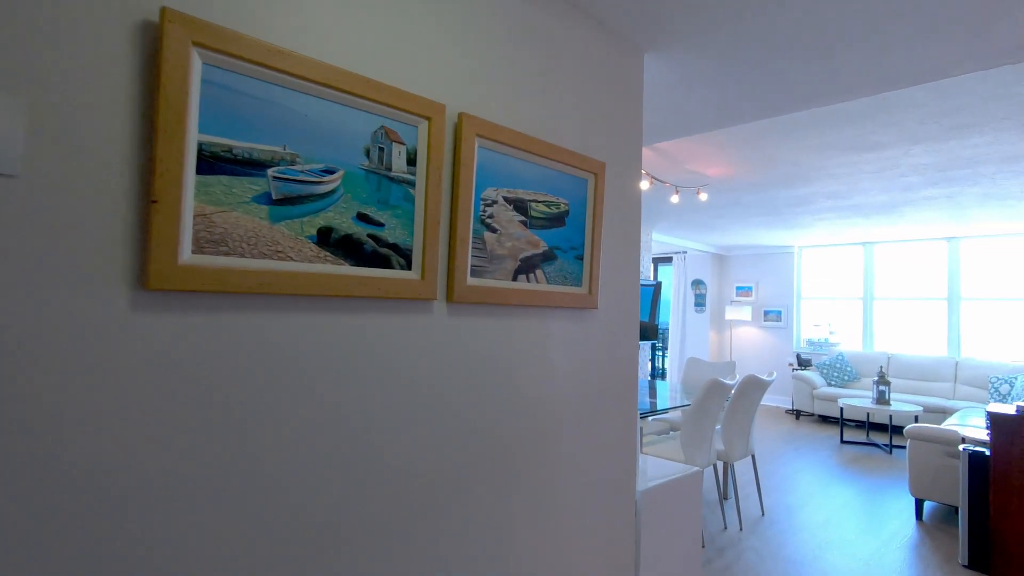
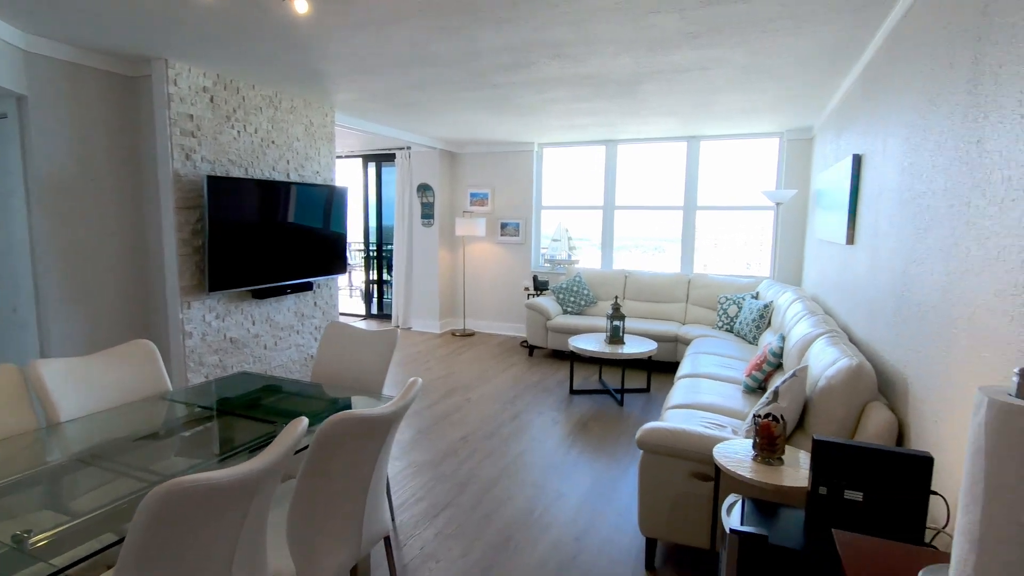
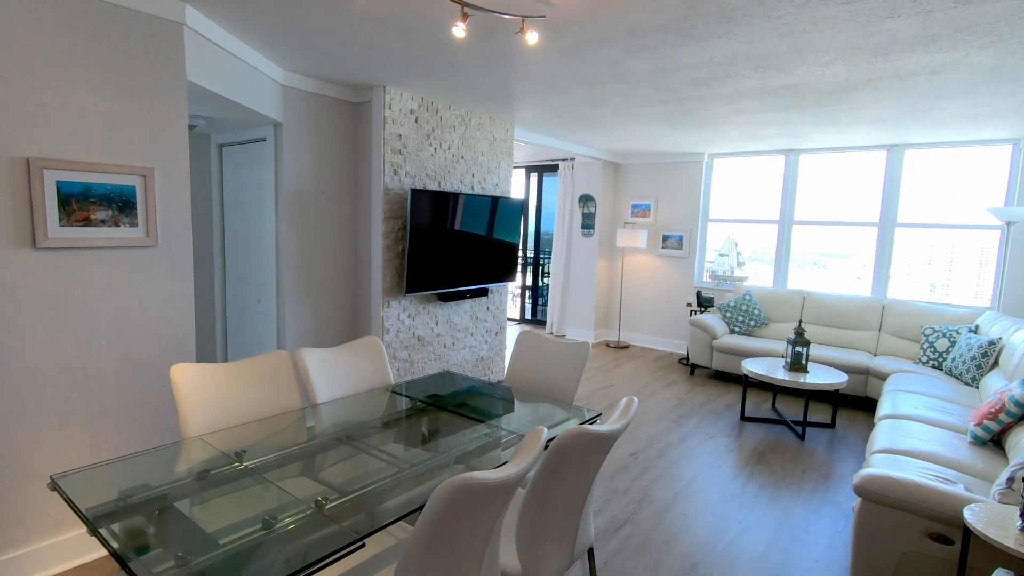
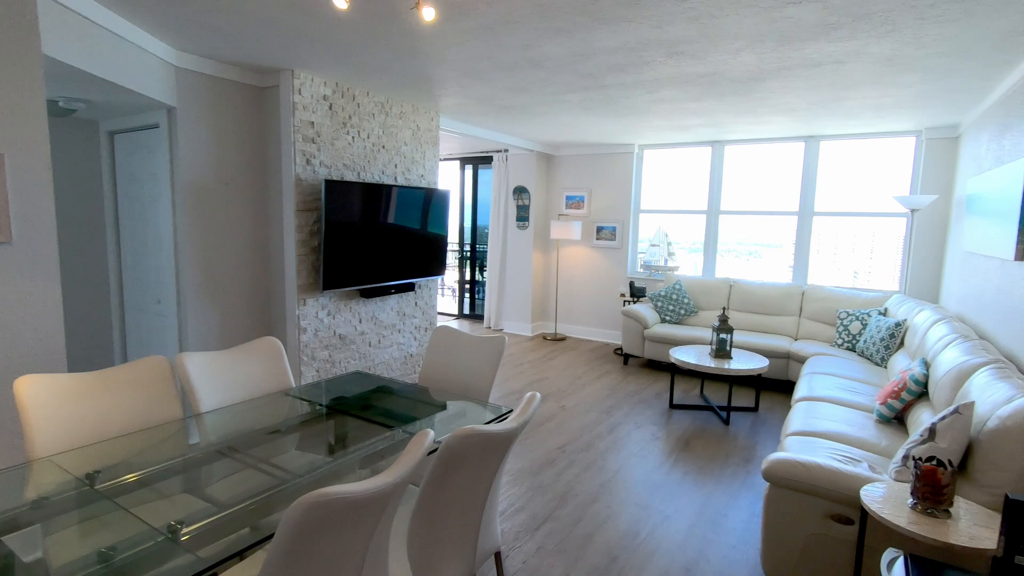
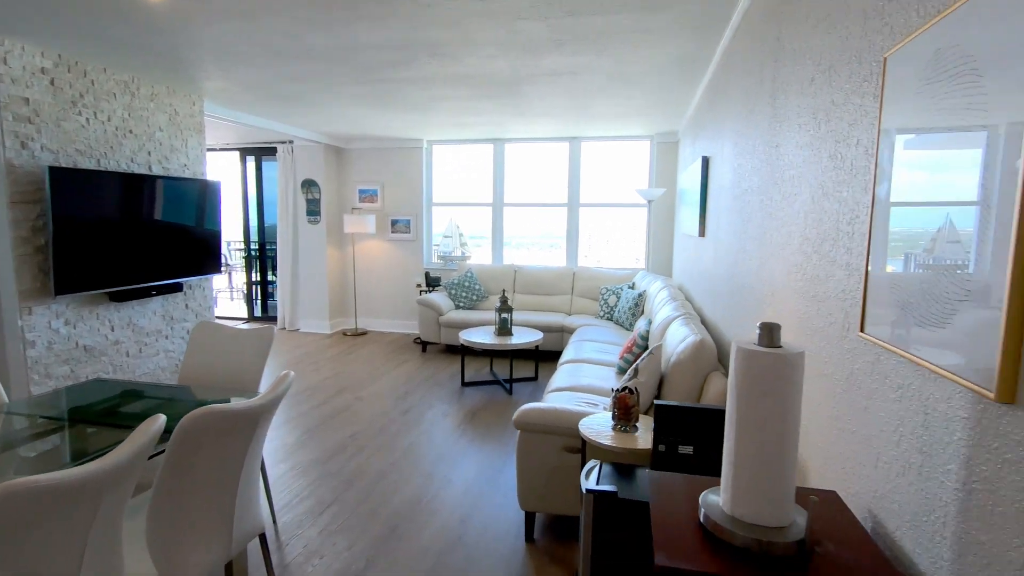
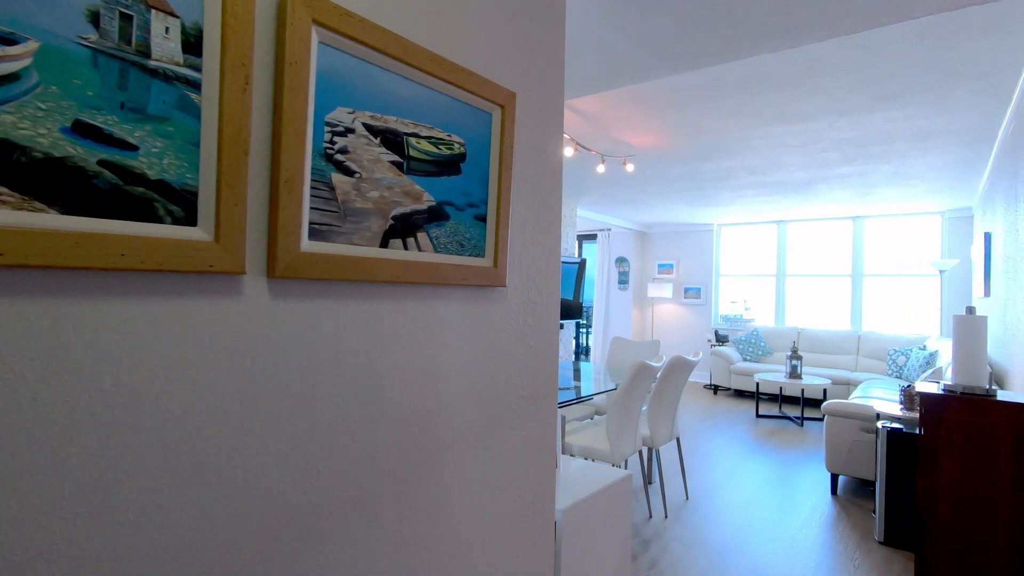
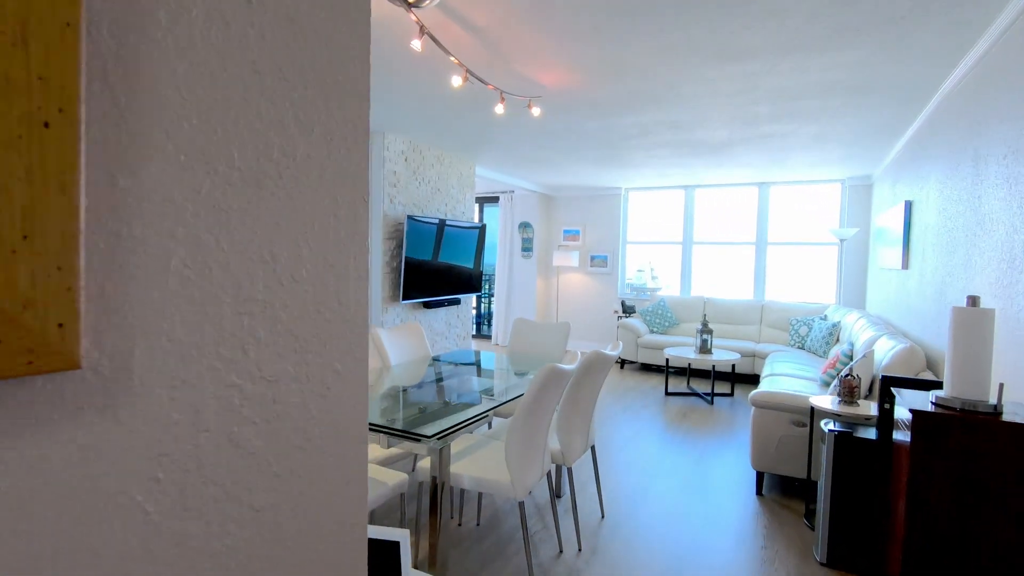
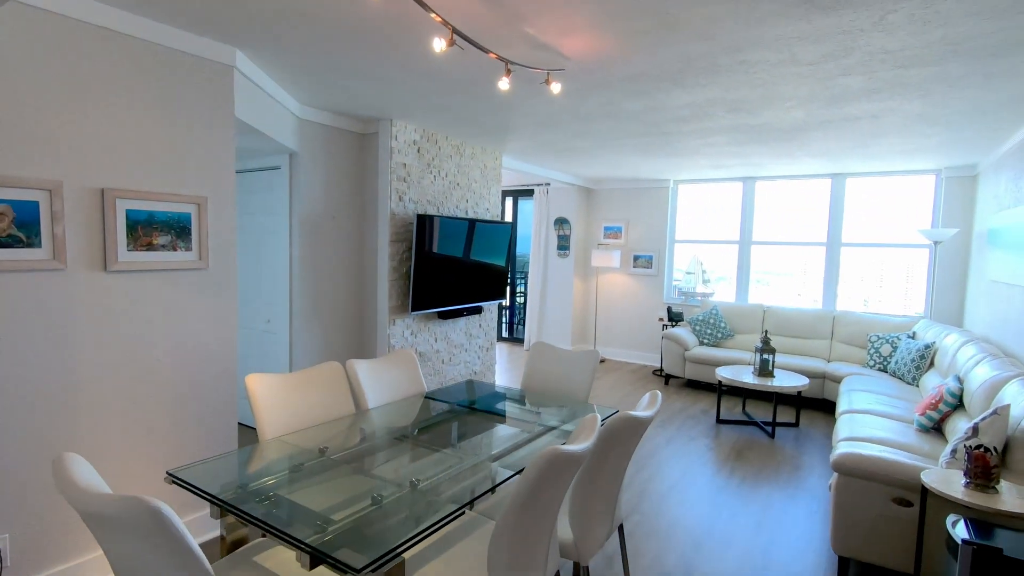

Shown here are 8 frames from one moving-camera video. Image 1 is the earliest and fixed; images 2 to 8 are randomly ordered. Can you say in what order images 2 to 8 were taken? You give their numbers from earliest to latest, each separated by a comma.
6, 7, 8, 3, 4, 2, 5
